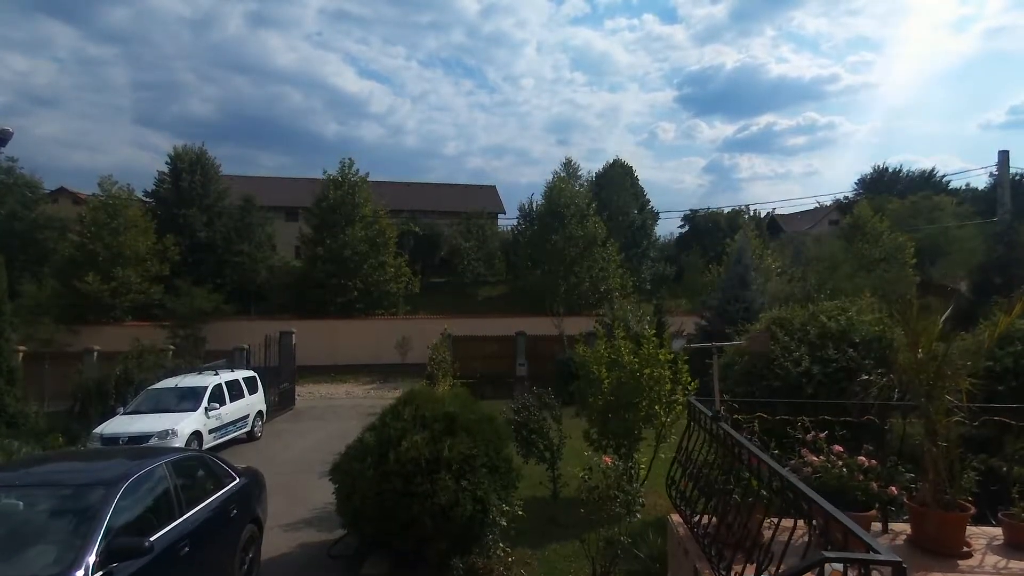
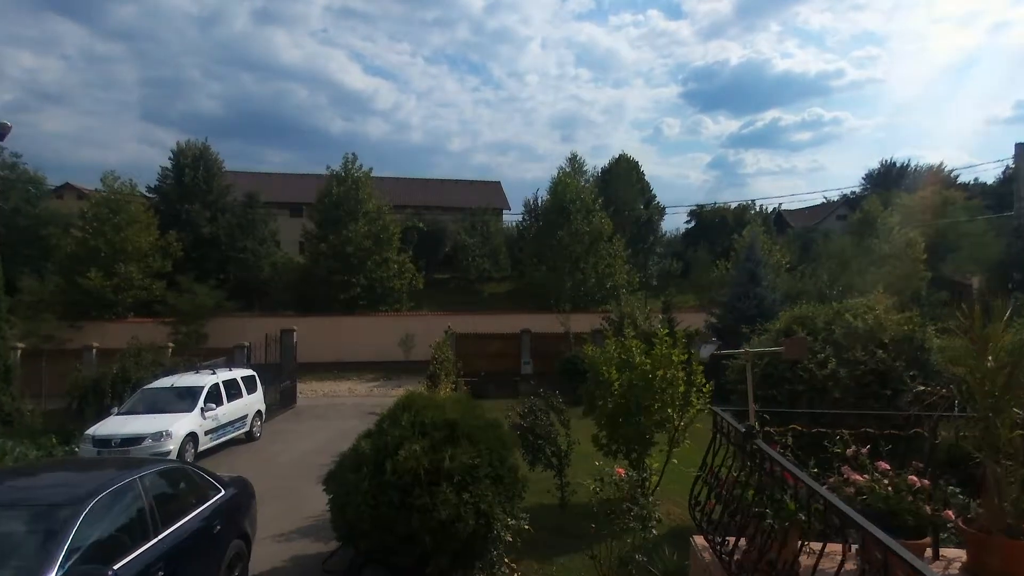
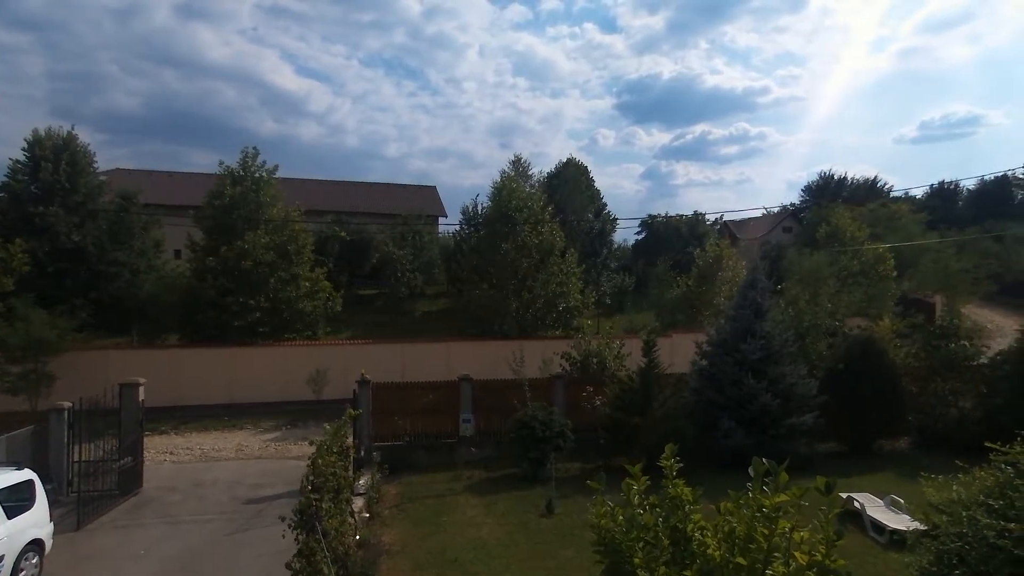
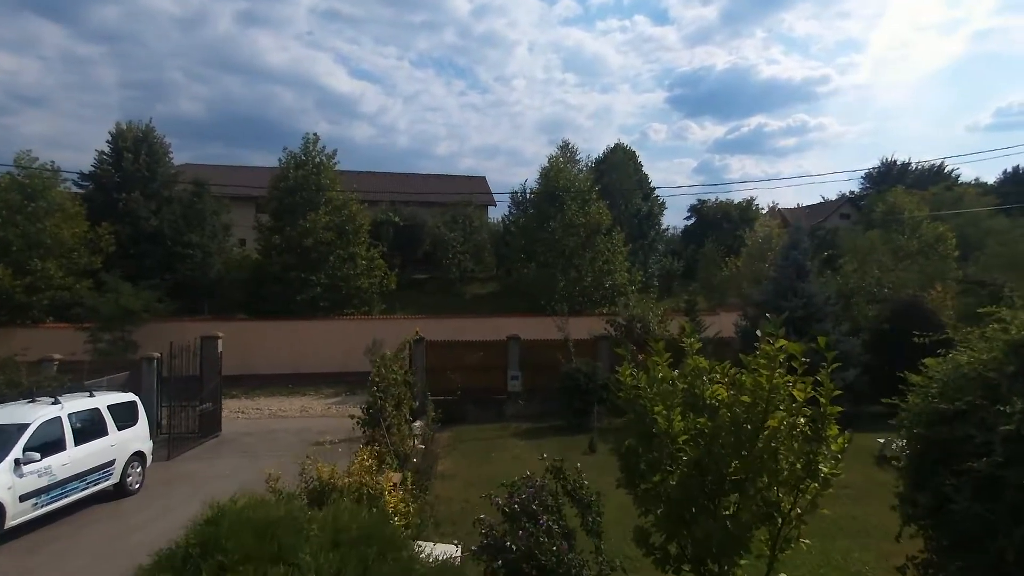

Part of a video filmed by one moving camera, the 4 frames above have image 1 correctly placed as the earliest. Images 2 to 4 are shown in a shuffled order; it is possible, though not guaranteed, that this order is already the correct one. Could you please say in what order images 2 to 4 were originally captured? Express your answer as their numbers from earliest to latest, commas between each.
2, 4, 3
